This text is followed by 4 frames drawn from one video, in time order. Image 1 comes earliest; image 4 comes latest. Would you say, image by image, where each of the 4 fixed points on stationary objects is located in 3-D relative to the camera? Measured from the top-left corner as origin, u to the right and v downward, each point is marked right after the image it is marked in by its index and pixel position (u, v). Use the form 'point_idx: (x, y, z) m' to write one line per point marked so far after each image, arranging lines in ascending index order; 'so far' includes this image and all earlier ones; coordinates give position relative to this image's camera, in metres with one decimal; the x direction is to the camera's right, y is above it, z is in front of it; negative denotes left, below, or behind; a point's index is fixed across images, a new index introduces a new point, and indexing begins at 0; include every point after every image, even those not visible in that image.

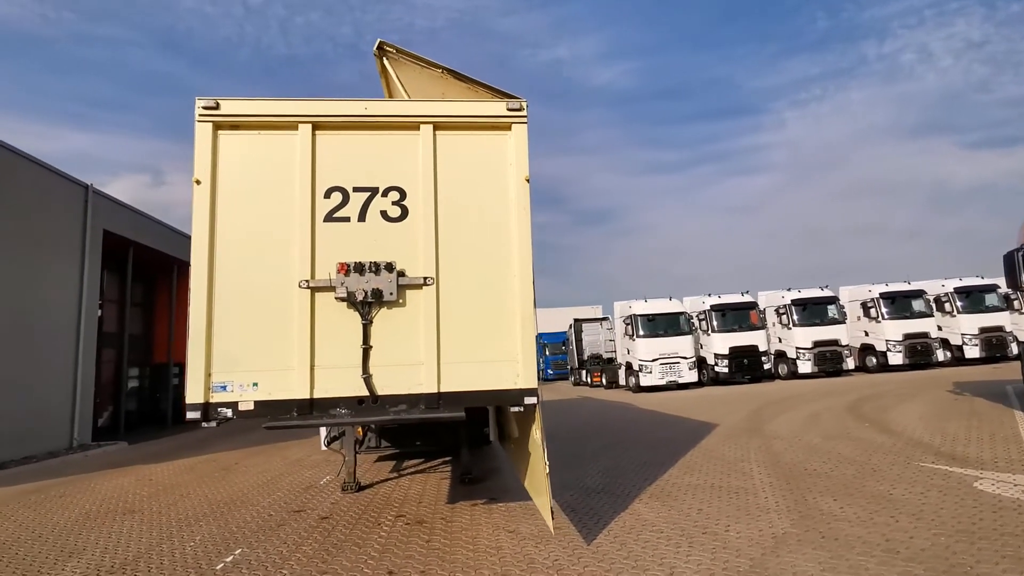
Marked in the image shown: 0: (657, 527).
0: (+1.3, -2.2, +5.3) m
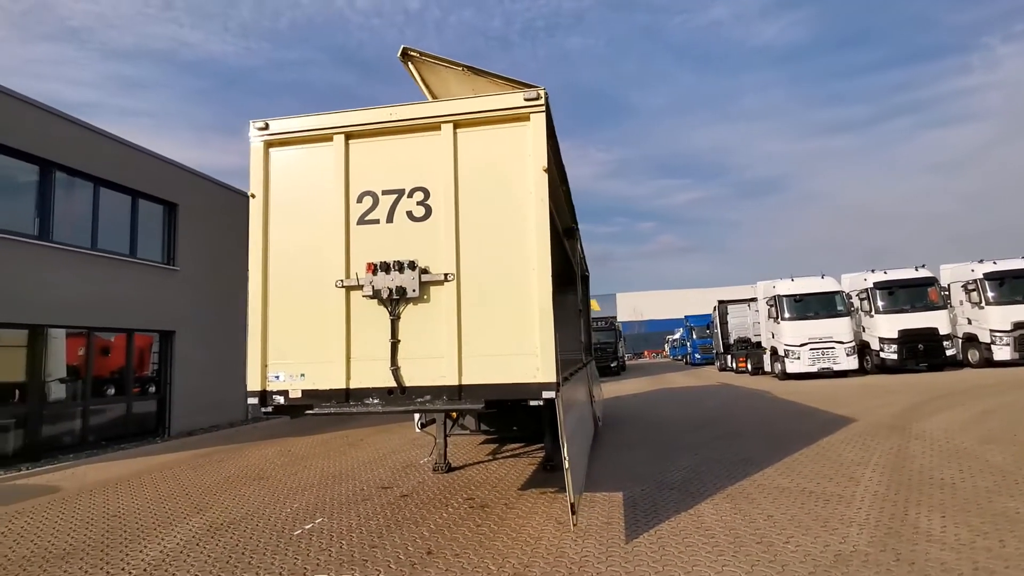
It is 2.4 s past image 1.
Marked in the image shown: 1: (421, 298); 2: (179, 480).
0: (+1.7, -2.1, +4.9) m
1: (-0.7, -0.1, +4.7) m
2: (-4.8, -2.8, +8.3) m
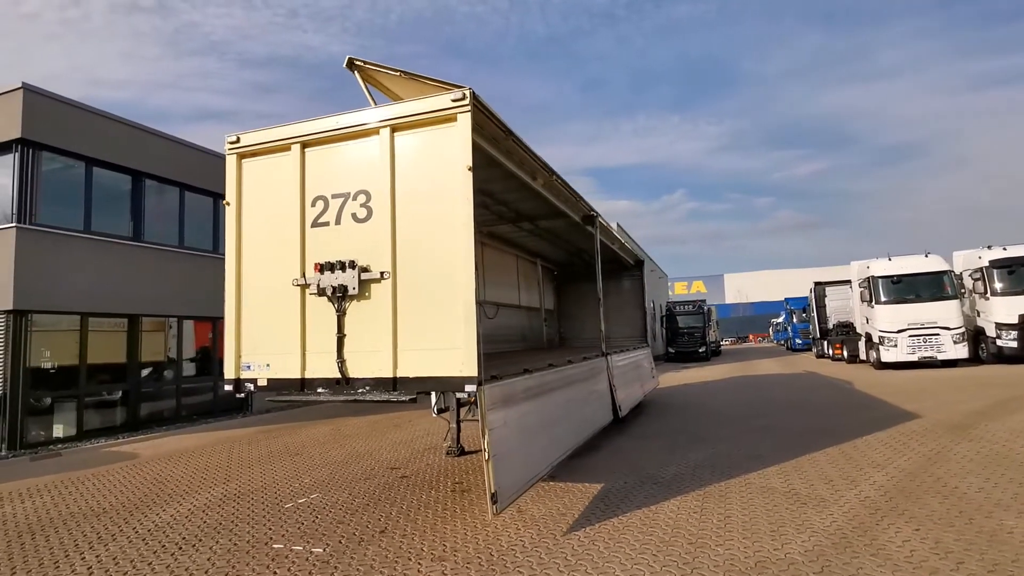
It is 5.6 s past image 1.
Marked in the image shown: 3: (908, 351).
0: (+1.2, -2.0, +4.9) m
1: (-1.3, -0.1, +5.0) m
2: (-4.6, -2.7, +9.4) m
3: (+12.7, -2.0, +18.5) m
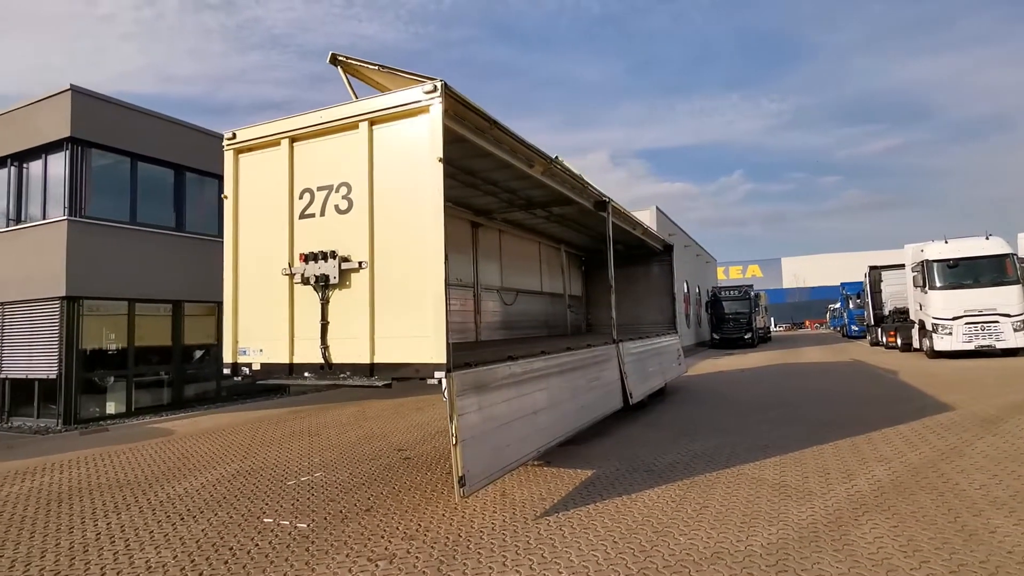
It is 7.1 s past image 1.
0: (+0.9, -1.9, +4.9) m
1: (-1.5, 0.0, +5.2) m
2: (-4.4, -2.5, +9.9) m
3: (+13.6, -1.6, +17.4) m
